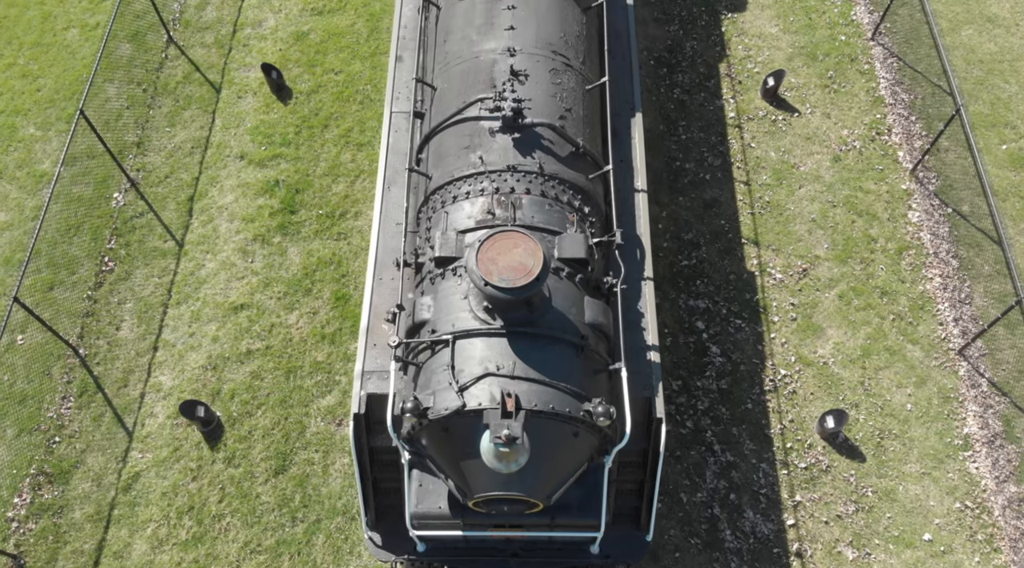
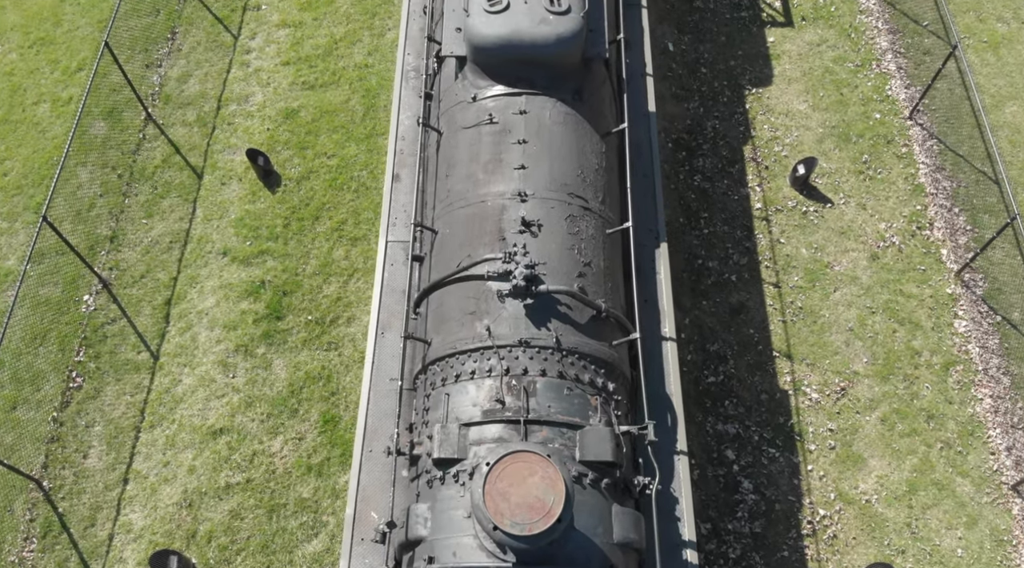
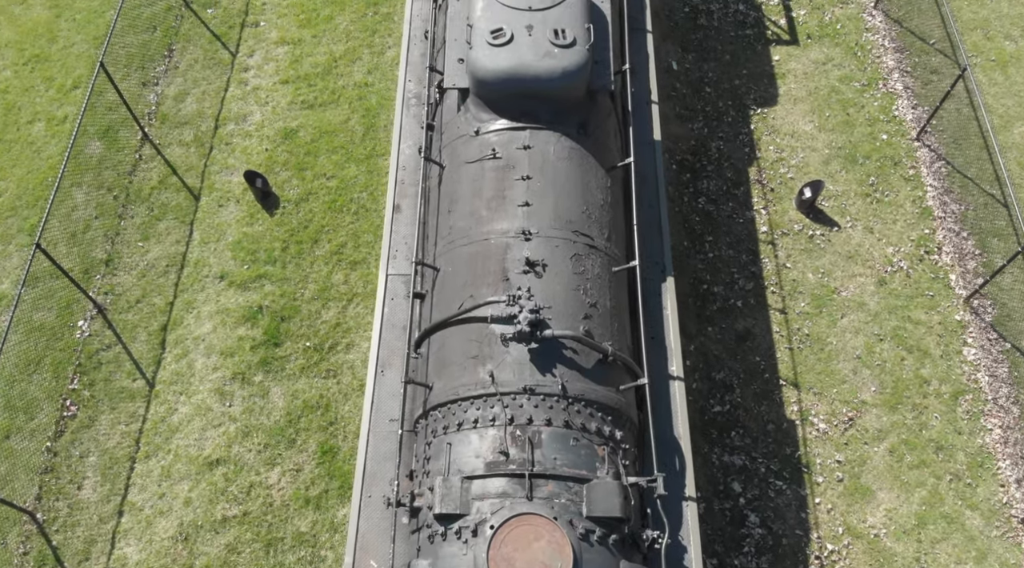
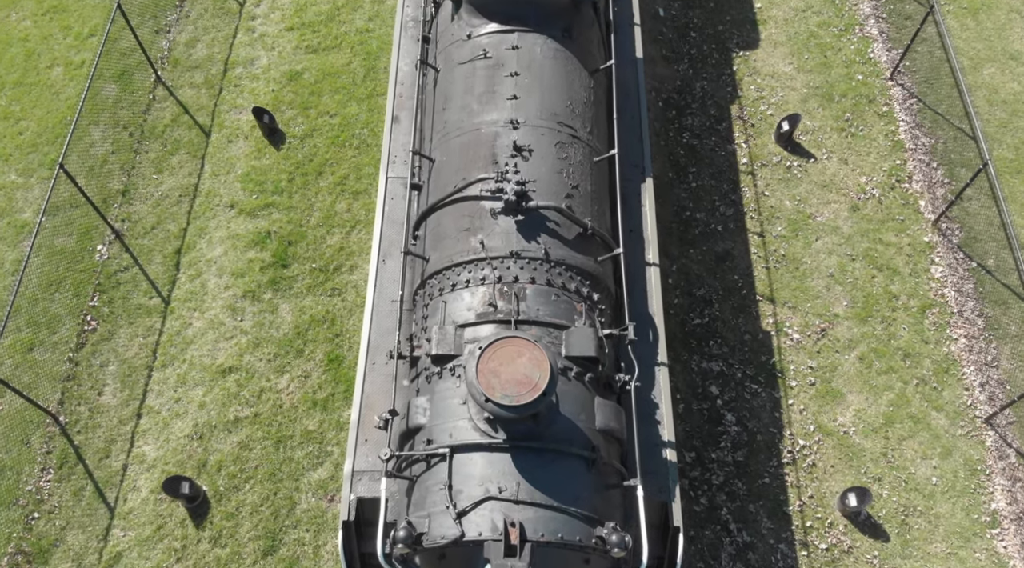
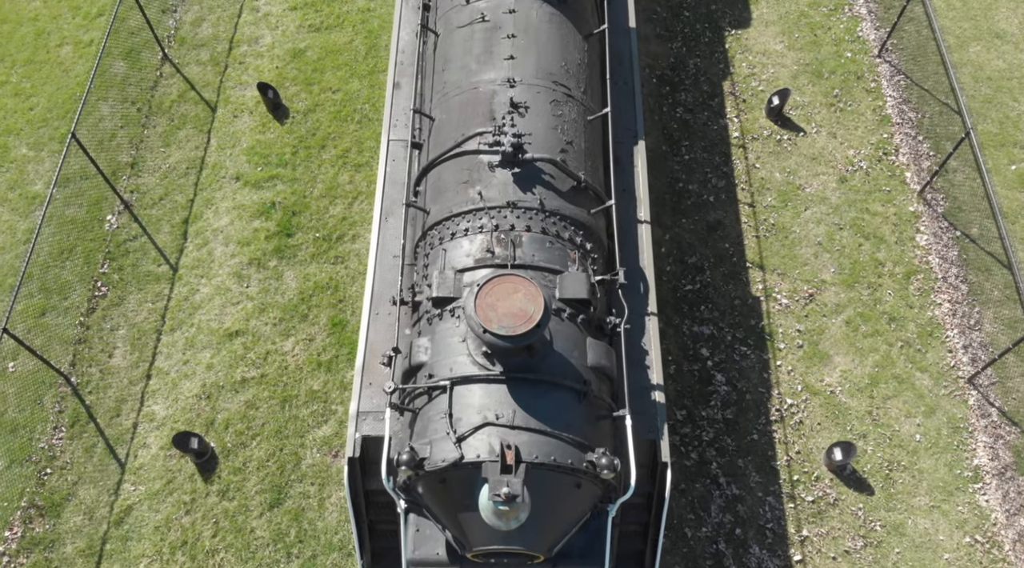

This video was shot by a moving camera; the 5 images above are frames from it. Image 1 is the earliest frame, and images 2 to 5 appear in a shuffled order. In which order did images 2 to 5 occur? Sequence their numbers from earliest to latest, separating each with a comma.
5, 4, 2, 3
